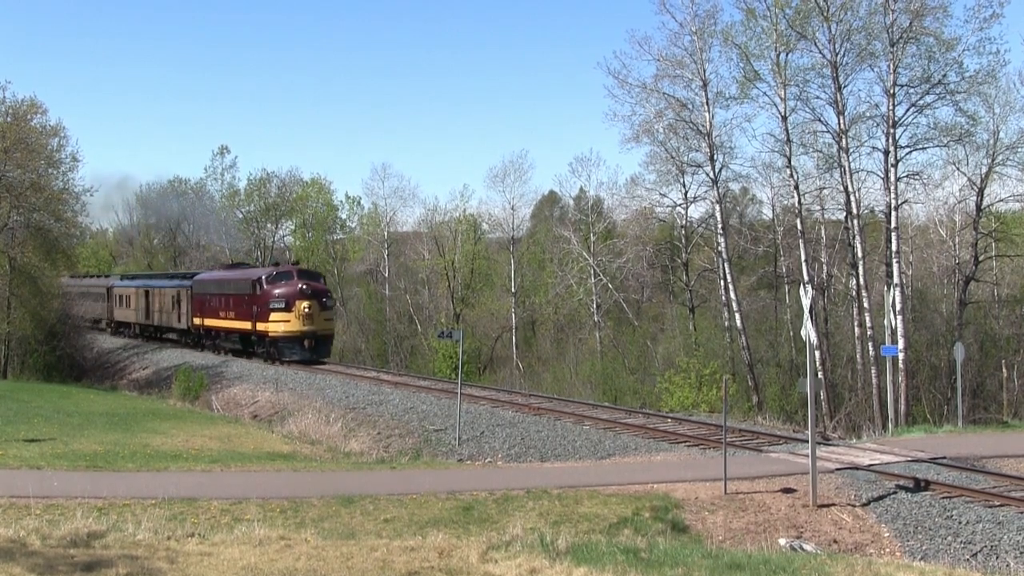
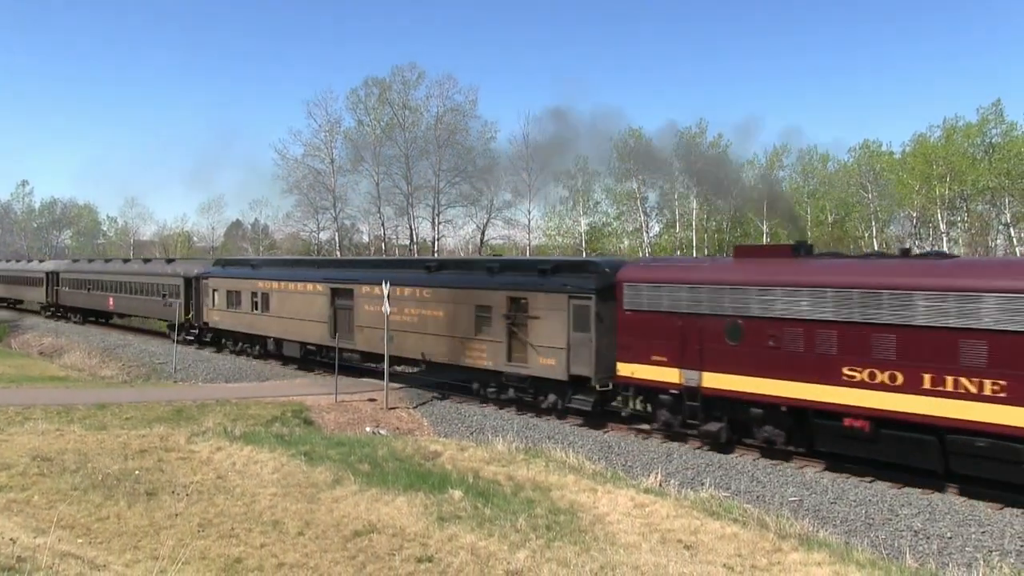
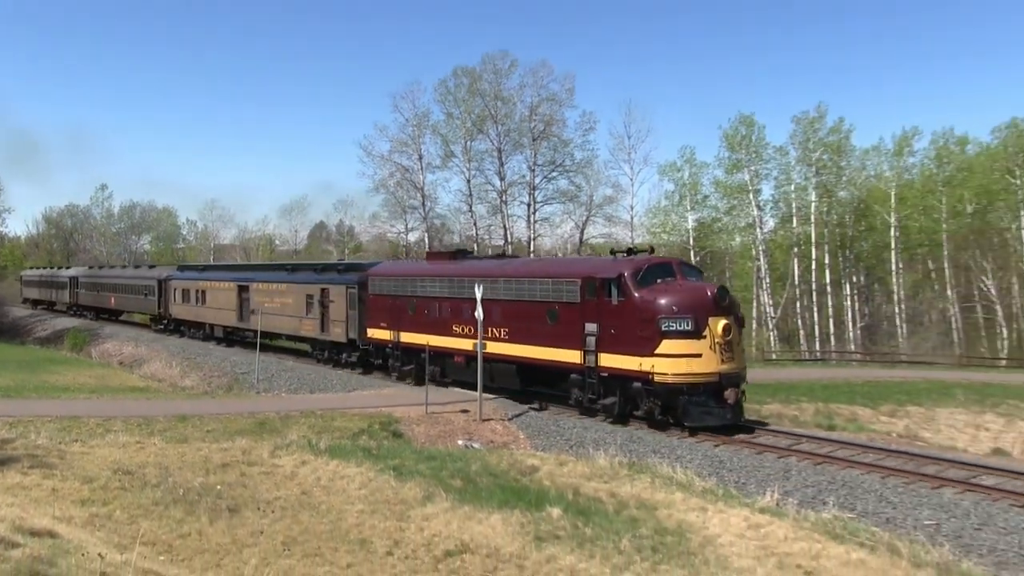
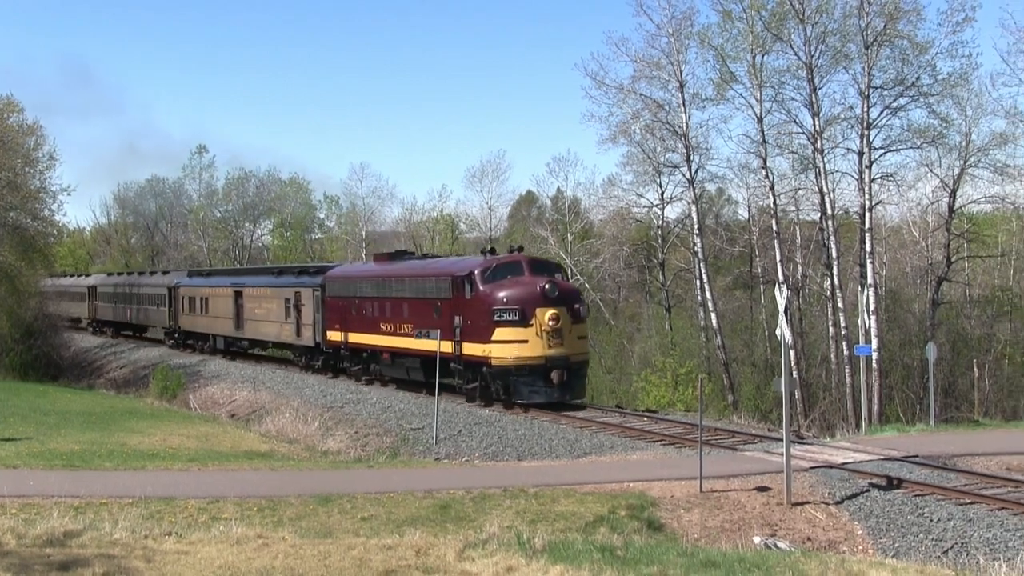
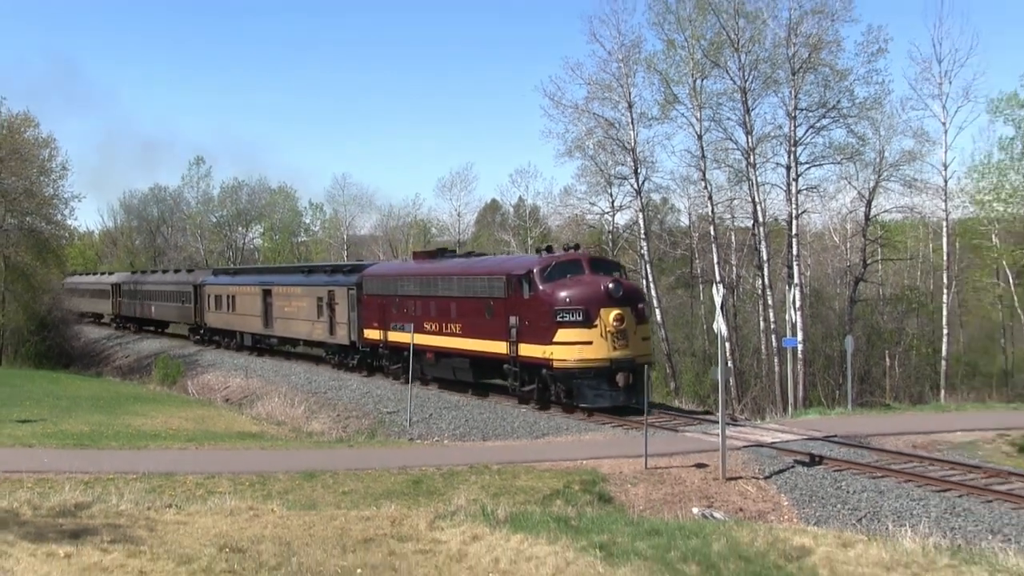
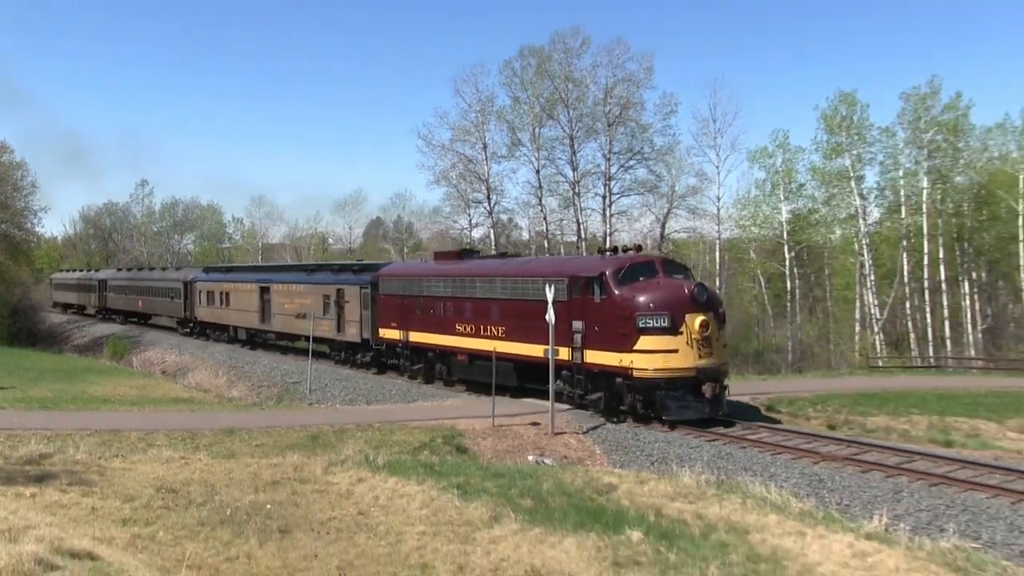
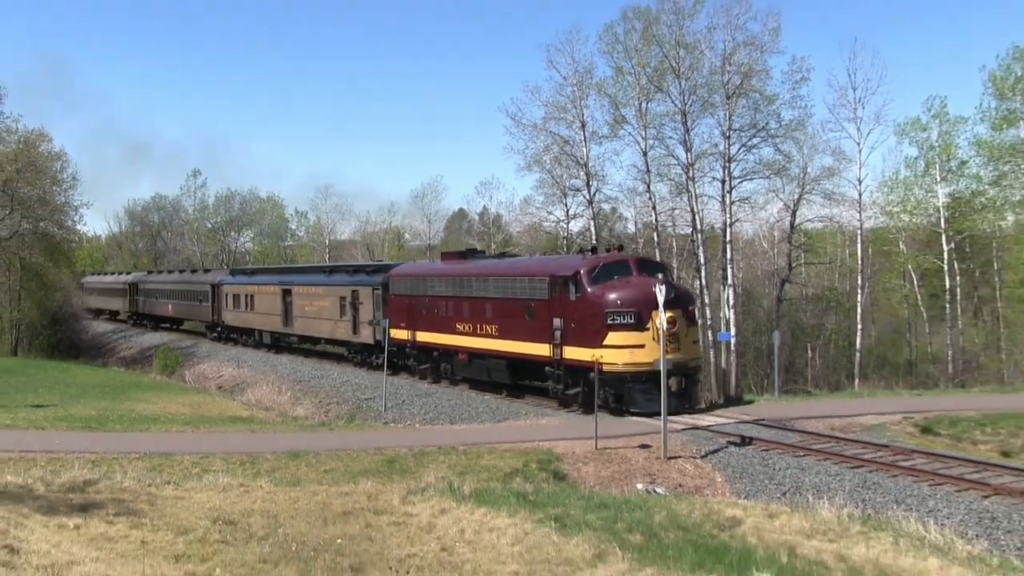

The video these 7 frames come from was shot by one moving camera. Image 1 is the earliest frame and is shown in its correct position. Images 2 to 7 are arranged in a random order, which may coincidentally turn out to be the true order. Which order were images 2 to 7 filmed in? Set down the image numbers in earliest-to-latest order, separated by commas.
4, 5, 7, 6, 3, 2
